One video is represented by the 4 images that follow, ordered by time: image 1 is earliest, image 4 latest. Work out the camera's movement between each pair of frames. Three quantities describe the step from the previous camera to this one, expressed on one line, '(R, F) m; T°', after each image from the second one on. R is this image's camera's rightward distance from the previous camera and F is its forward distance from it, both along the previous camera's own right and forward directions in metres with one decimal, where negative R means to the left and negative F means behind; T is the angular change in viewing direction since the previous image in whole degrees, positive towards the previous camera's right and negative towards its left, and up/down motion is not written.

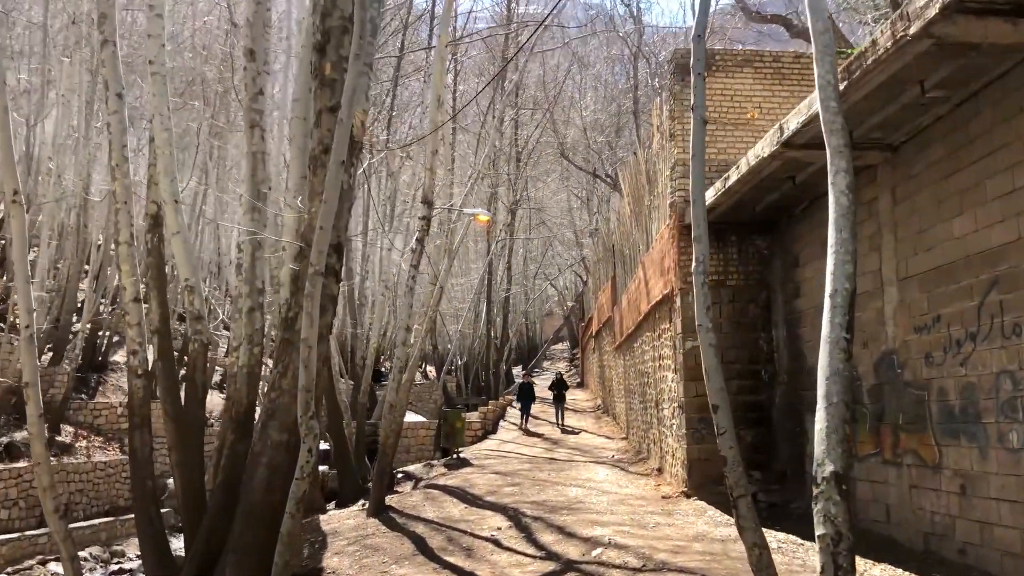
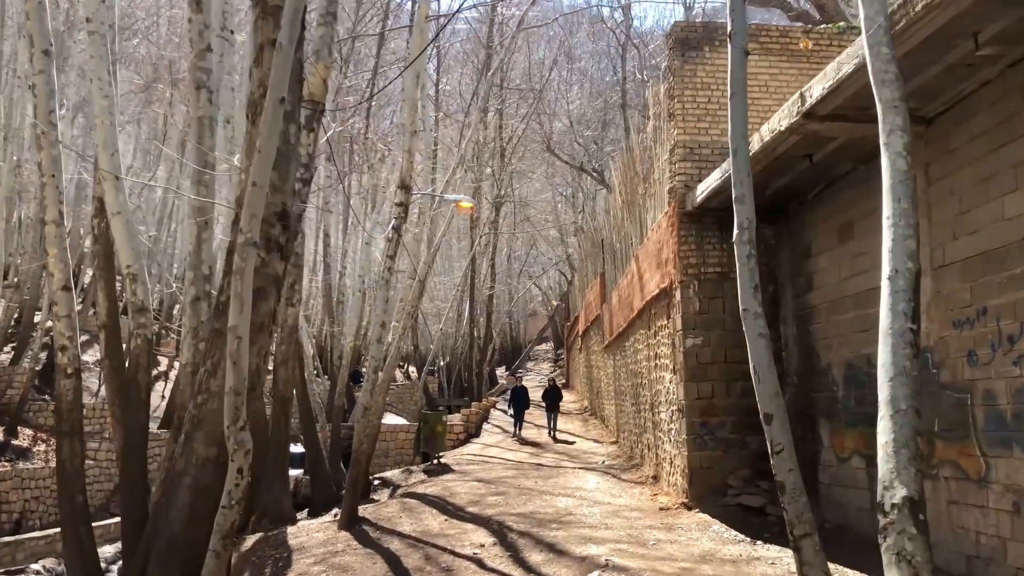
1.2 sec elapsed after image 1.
(0.0, +0.8) m; +1°
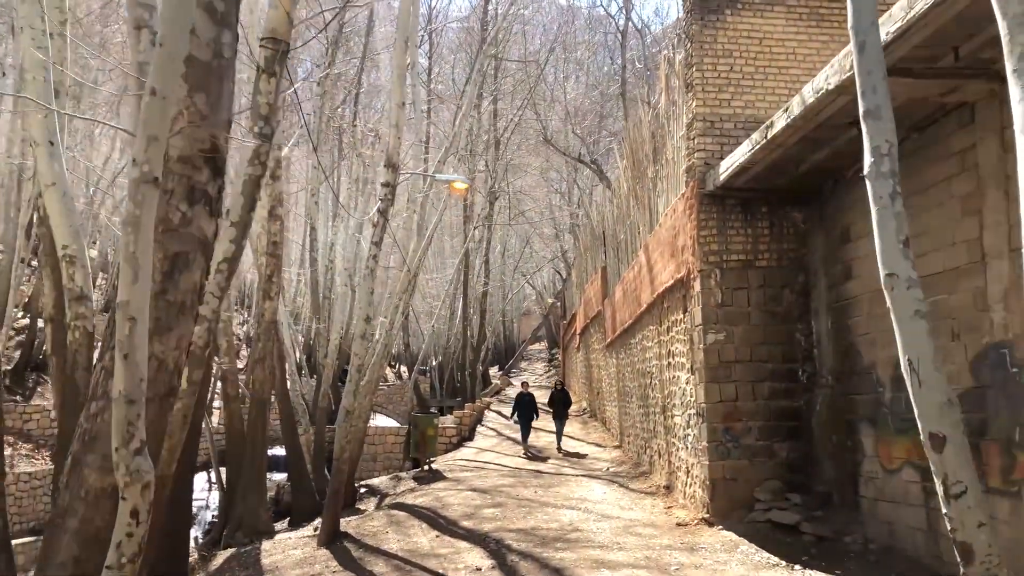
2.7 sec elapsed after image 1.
(-0.1, +0.9) m; +1°
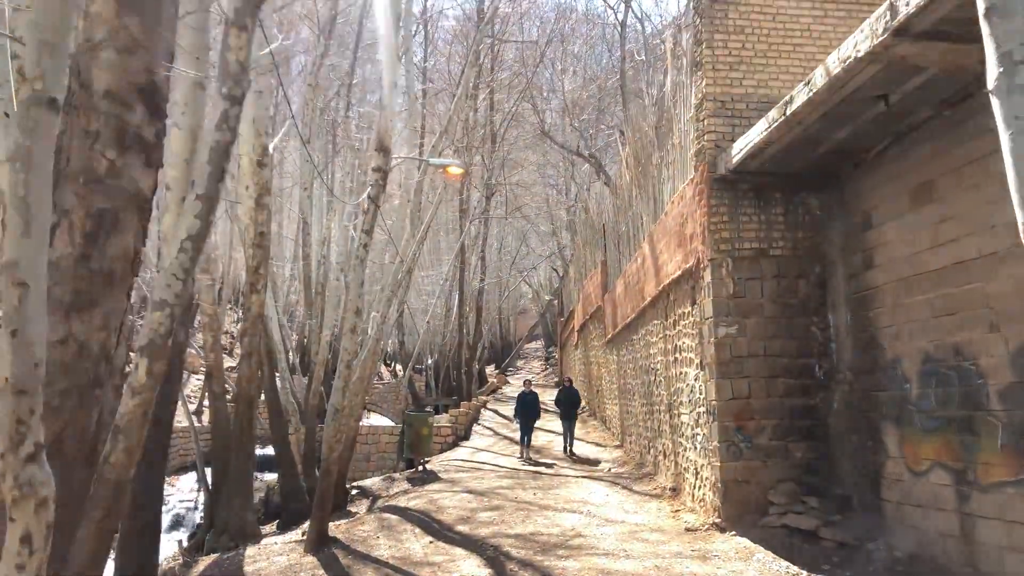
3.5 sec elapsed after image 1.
(0.0, +0.4) m; 0°
